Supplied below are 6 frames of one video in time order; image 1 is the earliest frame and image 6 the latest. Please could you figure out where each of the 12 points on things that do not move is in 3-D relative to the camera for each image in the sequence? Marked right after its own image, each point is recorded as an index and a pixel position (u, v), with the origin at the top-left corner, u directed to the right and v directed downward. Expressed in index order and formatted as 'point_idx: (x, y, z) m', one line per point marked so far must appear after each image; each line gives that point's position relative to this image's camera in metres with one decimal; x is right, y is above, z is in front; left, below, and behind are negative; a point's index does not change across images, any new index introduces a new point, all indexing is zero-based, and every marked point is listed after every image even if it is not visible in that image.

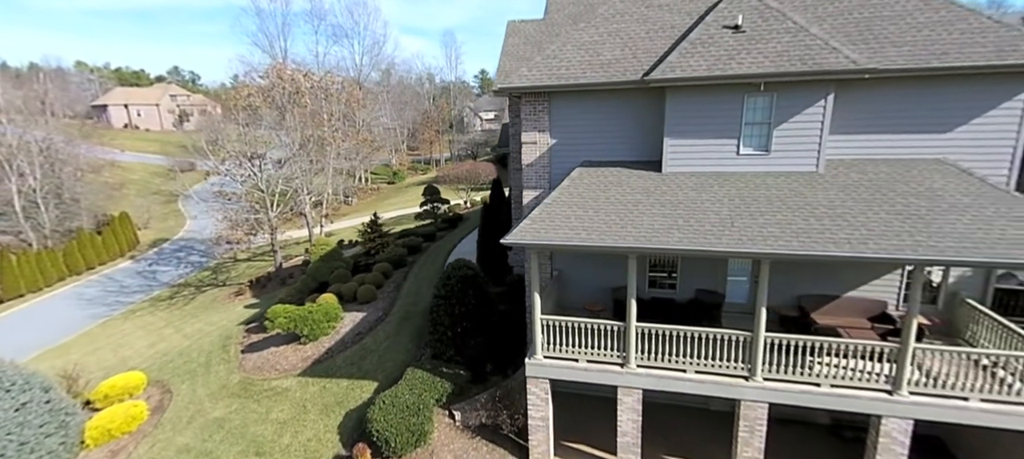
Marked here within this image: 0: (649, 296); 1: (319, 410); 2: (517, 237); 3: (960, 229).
0: (+4.1, -2.0, +14.2) m
1: (-6.0, -5.6, +14.7) m
2: (+0.1, -0.2, +11.0) m
3: (+8.7, 0.0, +9.2) m
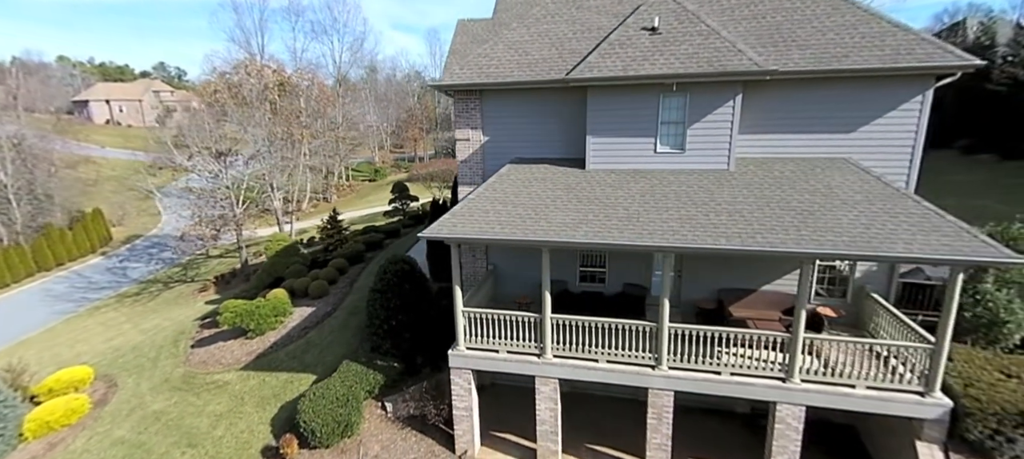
0: (+2.1, -1.9, +14.5) m
1: (-8.1, -5.5, +14.9) m
2: (-1.8, 0.0, +11.2) m
3: (+6.7, +0.1, +9.6) m
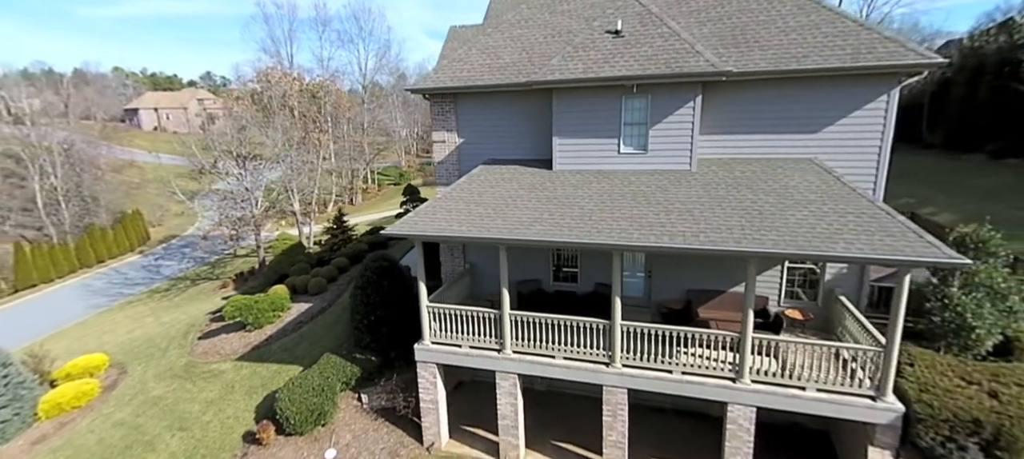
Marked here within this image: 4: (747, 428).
0: (+1.3, -1.9, +14.8) m
1: (-8.9, -5.4, +15.7) m
2: (-2.9, 0.0, +11.7) m
3: (+5.6, +0.1, +9.6) m
4: (+5.2, -4.4, +10.4) m
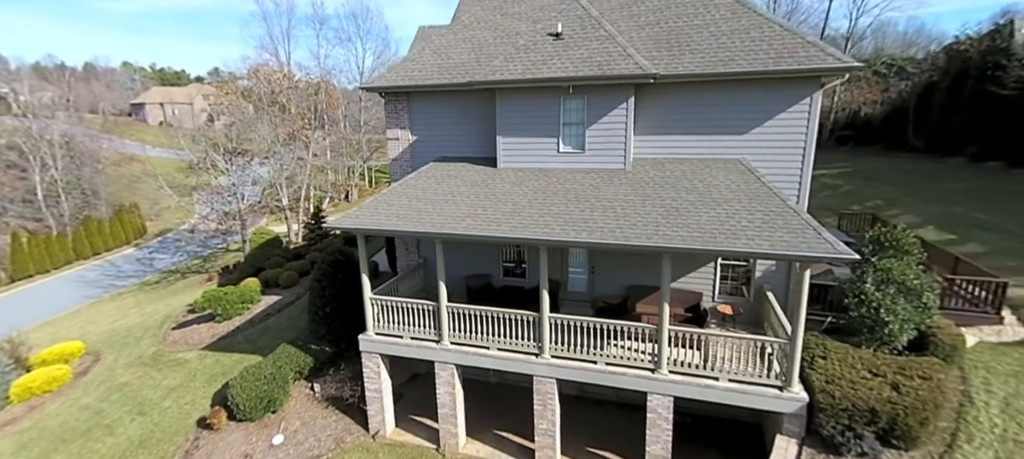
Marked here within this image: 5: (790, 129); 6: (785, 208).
0: (-0.3, -1.7, +15.2) m
1: (-10.6, -5.1, +16.2) m
2: (-4.5, +0.2, +12.2) m
3: (+4.0, +0.2, +9.9) m
4: (+3.5, -4.3, +10.8) m
5: (+6.8, +2.5, +11.5) m
6: (+5.8, +0.4, +10.0) m
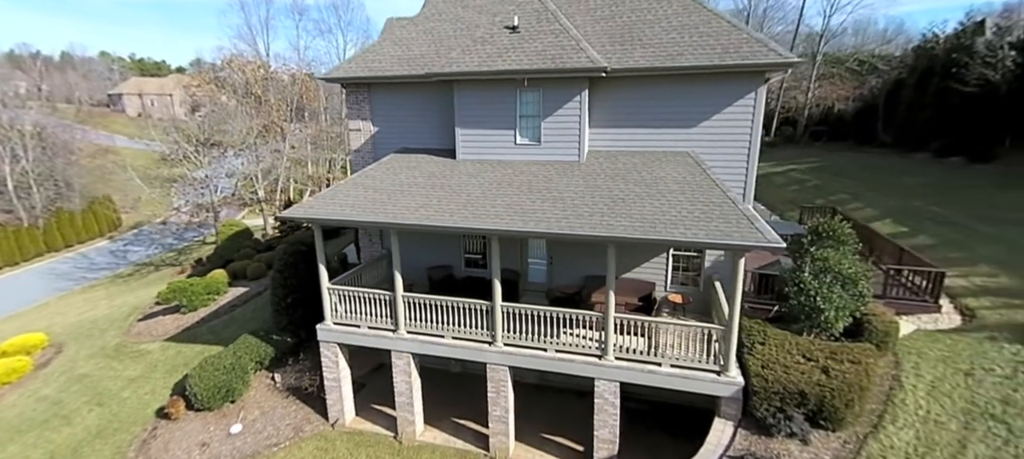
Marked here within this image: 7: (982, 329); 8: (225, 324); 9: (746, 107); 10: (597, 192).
0: (-1.6, -1.5, +15.4) m
1: (-11.8, -4.8, +16.2) m
2: (-5.6, +0.5, +12.2) m
3: (+2.9, +0.4, +10.2) m
4: (+2.4, -4.1, +11.1) m
5: (+5.6, +2.7, +11.8) m
6: (+4.7, +0.7, +10.3) m
7: (+12.0, -2.6, +12.1) m
8: (-11.1, -3.7, +18.4) m
9: (+5.8, +3.0, +11.7) m
10: (+2.0, +0.9, +11.3) m
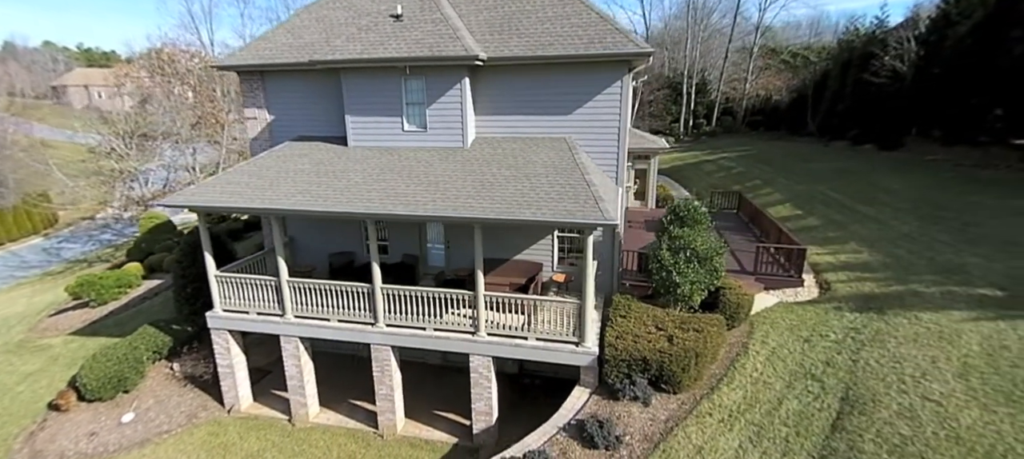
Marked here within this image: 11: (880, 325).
0: (-4.9, -1.0, +15.6) m
1: (-15.1, -4.5, +15.9) m
2: (-8.8, +0.8, +12.3) m
3: (-0.2, +0.8, +10.7) m
4: (-0.6, -3.7, +11.7) m
5: (+2.5, +3.2, +12.5) m
6: (+1.6, +1.1, +10.9) m
7: (+8.9, -2.0, +13.1) m
8: (-14.5, -3.3, +18.1) m
9: (+2.6, +3.5, +12.3) m
10: (-1.1, +1.4, +11.7) m
11: (+8.9, -2.3, +11.4) m
